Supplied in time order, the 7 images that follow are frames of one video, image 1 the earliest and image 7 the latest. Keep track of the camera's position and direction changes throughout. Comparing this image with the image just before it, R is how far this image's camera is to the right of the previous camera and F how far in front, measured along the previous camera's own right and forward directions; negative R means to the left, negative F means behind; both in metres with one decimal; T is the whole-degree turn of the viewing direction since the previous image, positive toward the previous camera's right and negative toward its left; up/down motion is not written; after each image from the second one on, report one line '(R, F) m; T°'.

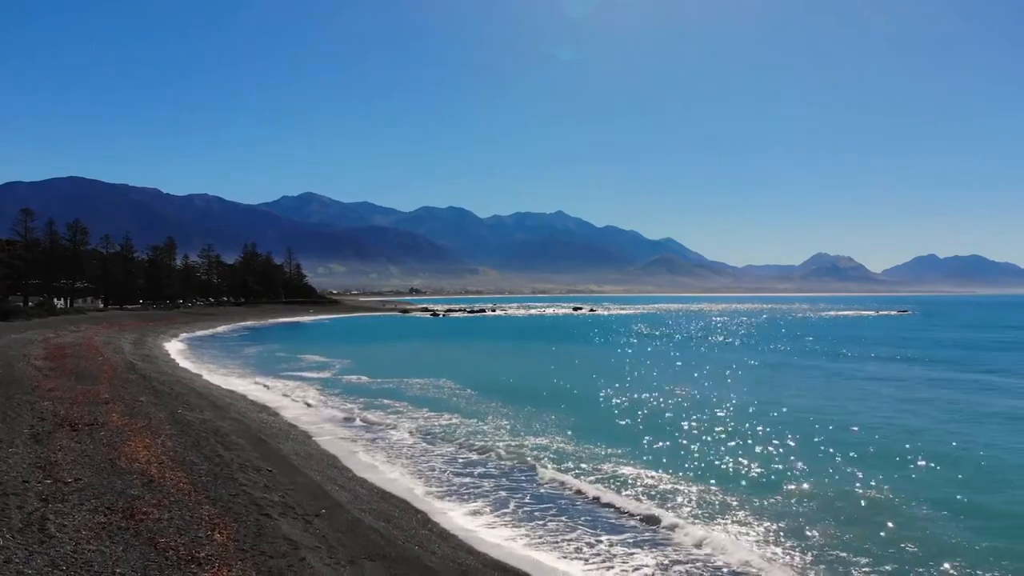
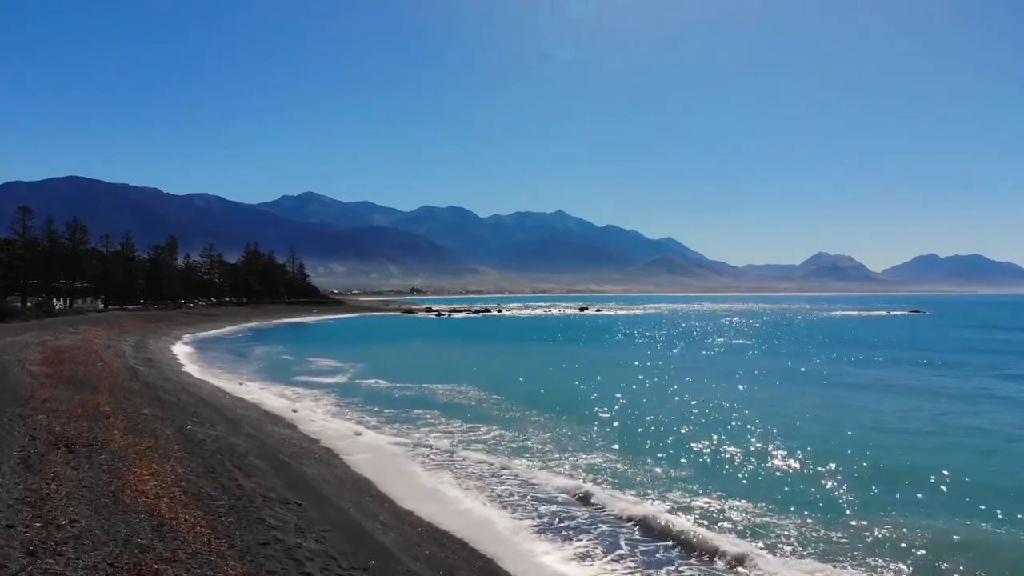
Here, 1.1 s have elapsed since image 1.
(-1.0, +1.6) m; 0°
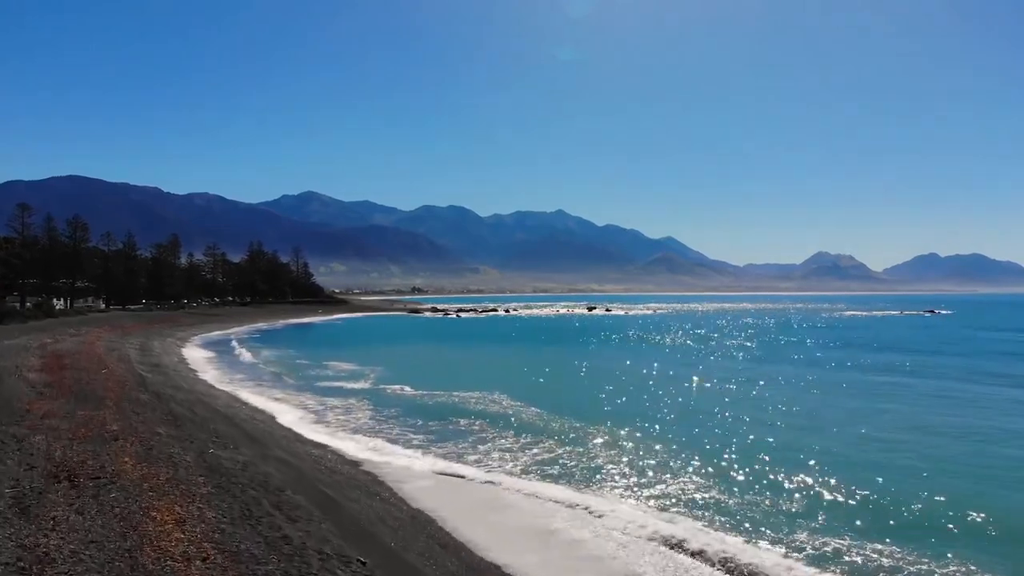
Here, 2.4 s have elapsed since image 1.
(-1.4, +2.0) m; 0°
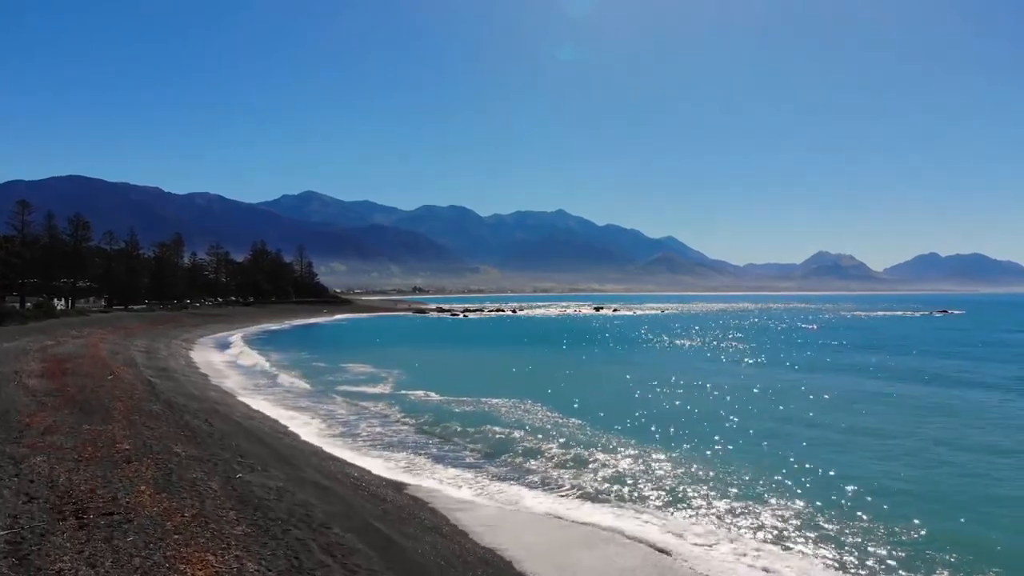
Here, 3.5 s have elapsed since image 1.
(-1.2, +1.6) m; 0°
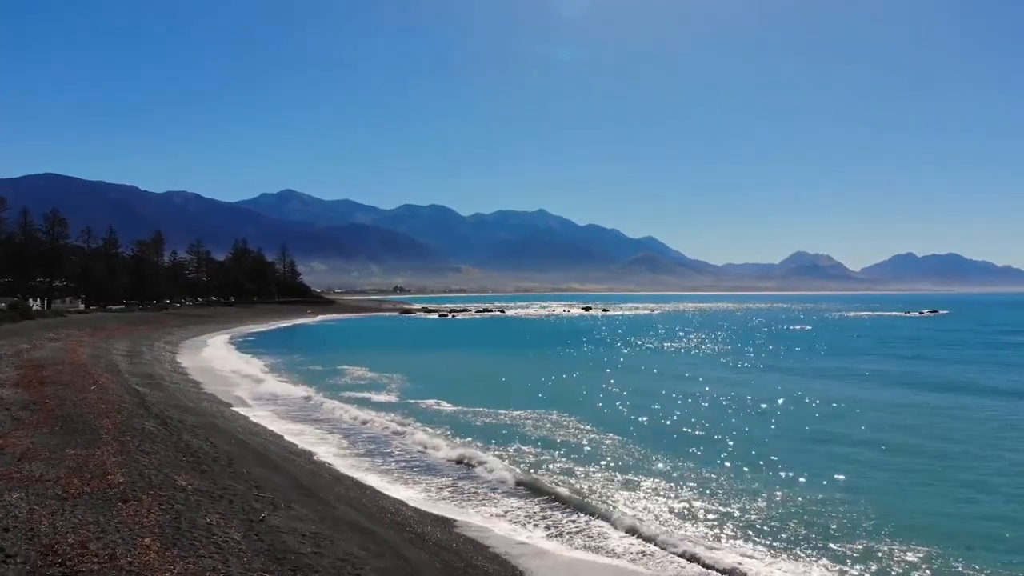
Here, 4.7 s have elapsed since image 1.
(-1.3, +1.8) m; +1°
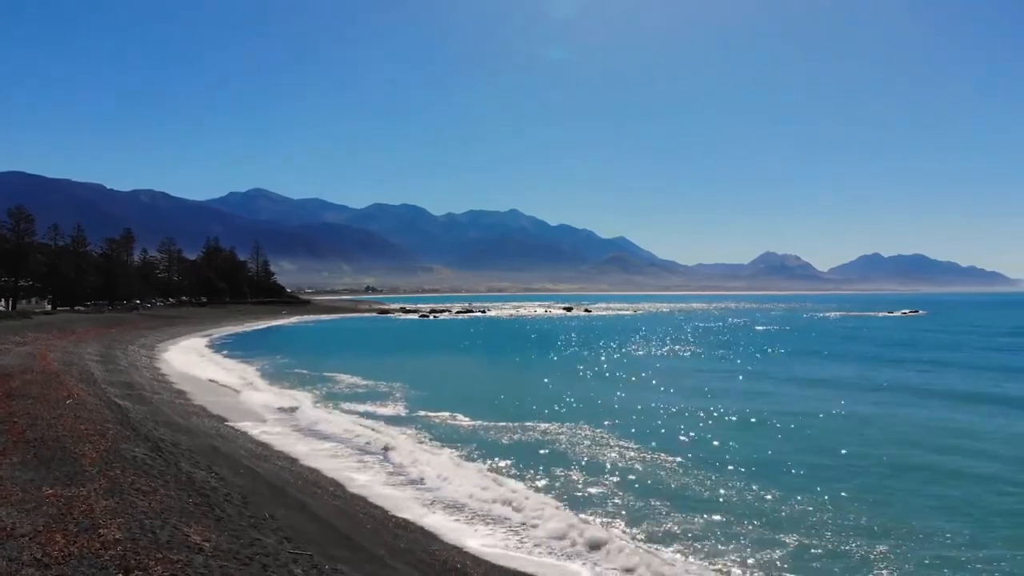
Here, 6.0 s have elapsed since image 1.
(-1.5, +2.0) m; +2°
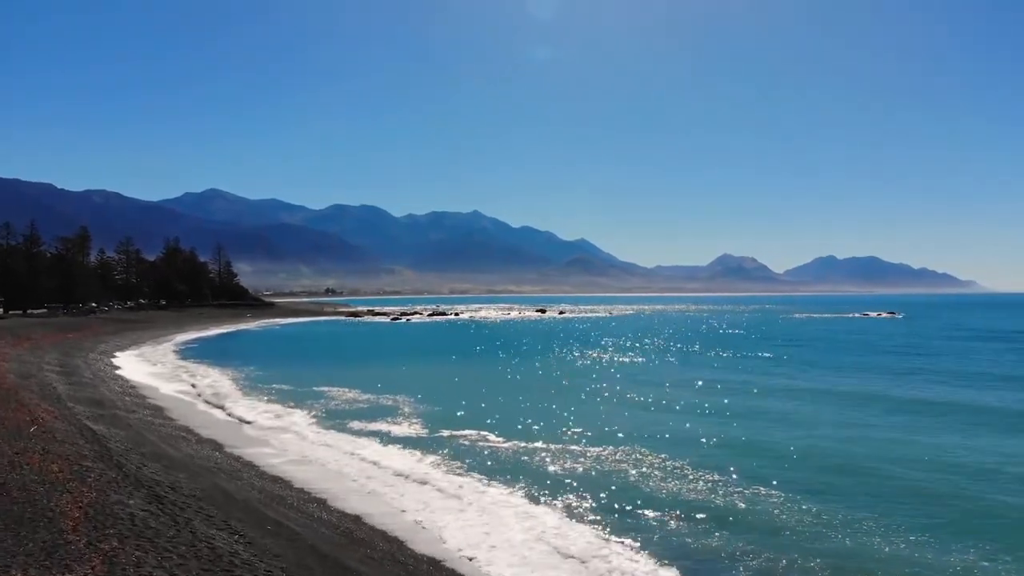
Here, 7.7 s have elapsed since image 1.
(-2.1, +2.6) m; +3°
